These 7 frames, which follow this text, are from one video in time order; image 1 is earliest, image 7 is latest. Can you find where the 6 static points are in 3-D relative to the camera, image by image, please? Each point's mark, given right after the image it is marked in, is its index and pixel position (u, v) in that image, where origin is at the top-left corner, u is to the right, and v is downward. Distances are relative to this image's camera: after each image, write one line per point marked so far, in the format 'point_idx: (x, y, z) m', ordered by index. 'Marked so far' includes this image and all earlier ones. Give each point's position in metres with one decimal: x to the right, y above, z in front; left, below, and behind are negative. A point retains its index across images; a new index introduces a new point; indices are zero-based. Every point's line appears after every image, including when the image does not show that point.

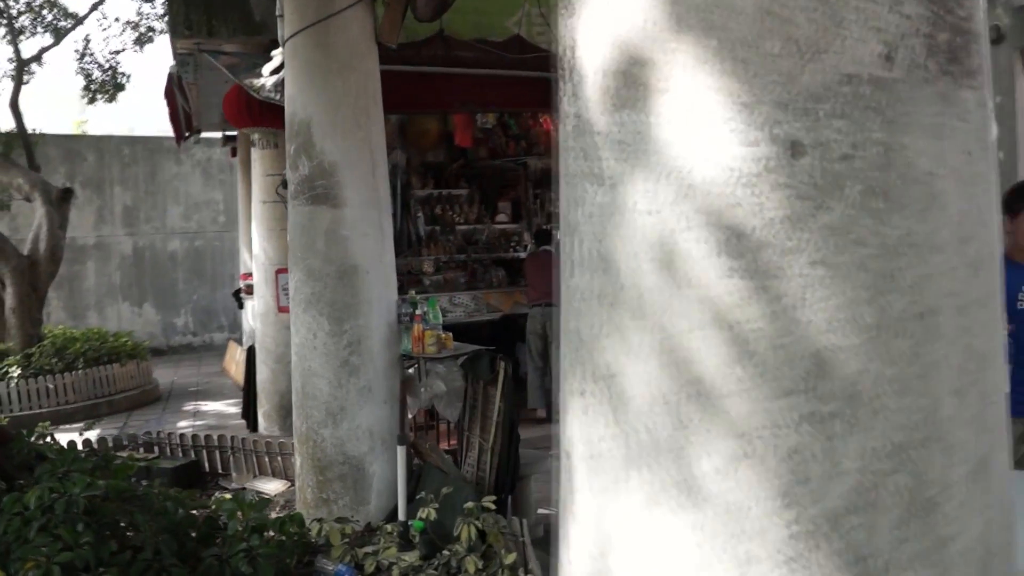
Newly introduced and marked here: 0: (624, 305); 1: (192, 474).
0: (+0.2, 0.0, +1.4) m
1: (-2.0, -1.1, +5.5) m
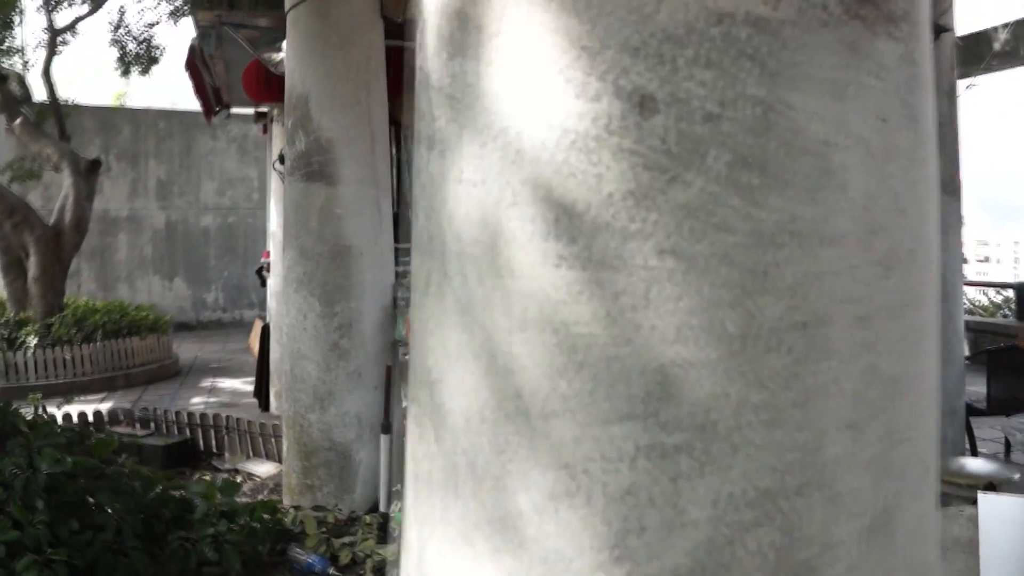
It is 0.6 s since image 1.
0: (-0.1, 0.0, +1.2) m
1: (-2.0, -1.0, +5.4) m
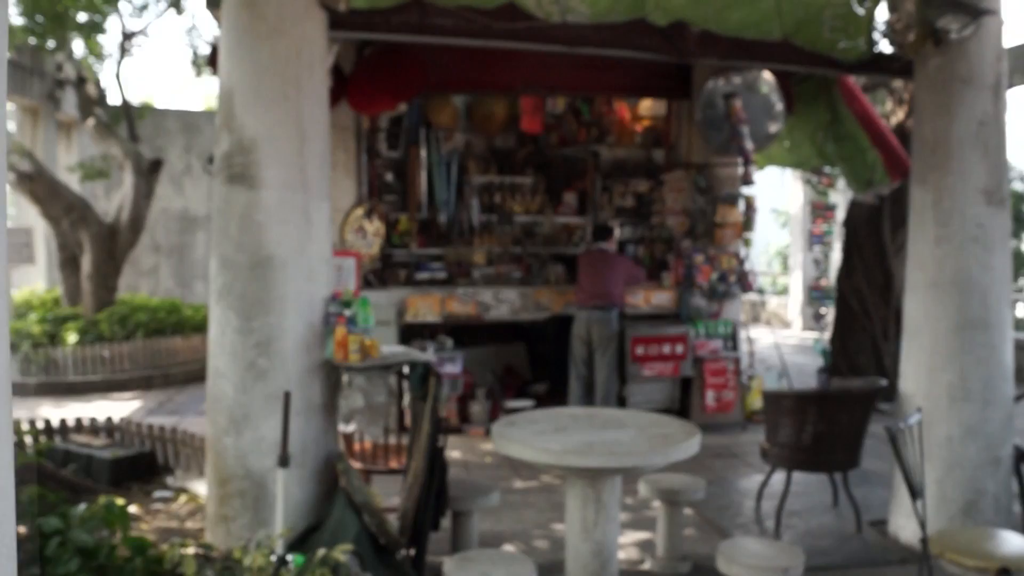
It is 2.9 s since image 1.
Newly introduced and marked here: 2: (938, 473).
0: (-1.0, -0.1, +0.6) m
1: (-2.2, -1.0, +5.1) m
2: (+2.2, -0.9, +4.6) m
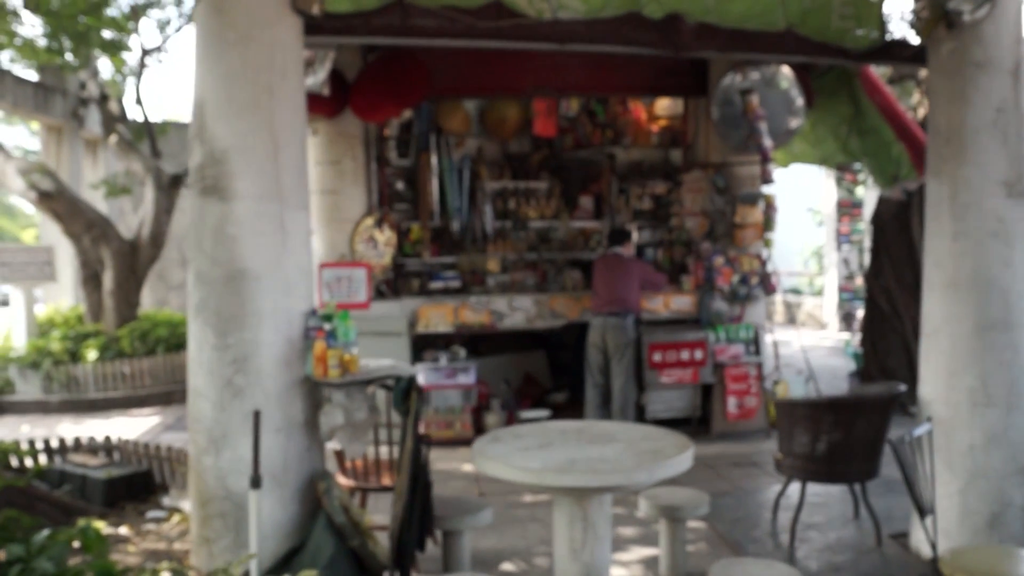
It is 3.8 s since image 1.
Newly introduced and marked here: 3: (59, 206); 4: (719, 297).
0: (-1.3, -0.1, +0.5) m
1: (-2.2, -1.1, +5.1) m
2: (+2.1, -0.9, +4.3) m
3: (-4.2, +0.8, +8.5) m
4: (+1.6, -0.1, +7.1) m
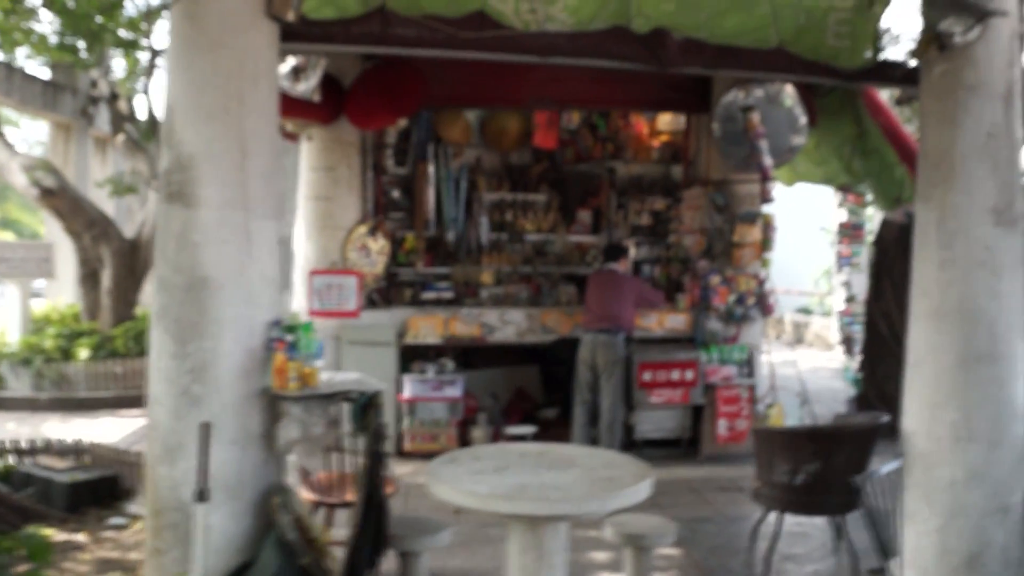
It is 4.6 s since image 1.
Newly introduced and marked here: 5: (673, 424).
0: (-1.5, -0.1, +0.4) m
1: (-2.3, -1.1, +5.0) m
2: (+2.0, -1.1, +4.2) m
3: (-4.2, +0.8, +8.5) m
4: (+1.6, -0.2, +6.9) m
5: (+1.2, -1.0, +6.9) m
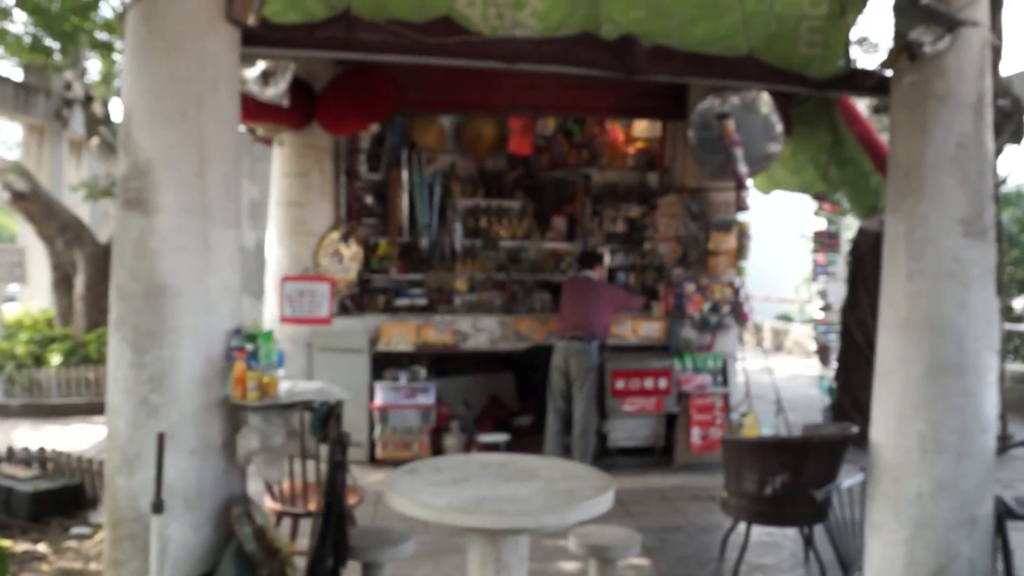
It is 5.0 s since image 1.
0: (-1.6, -0.2, +0.4) m
1: (-2.5, -1.2, +4.9) m
2: (+1.8, -1.1, +4.2) m
3: (-4.5, +0.7, +8.4) m
4: (+1.3, -0.3, +6.9) m
5: (+1.0, -1.1, +6.8) m
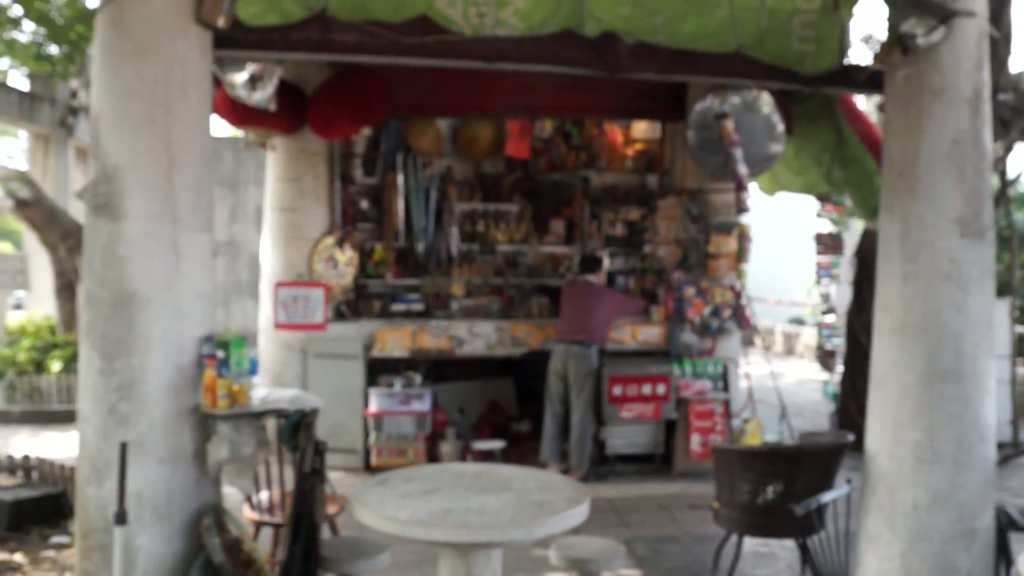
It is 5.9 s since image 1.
0: (-1.8, -0.2, +0.3) m
1: (-2.5, -1.2, +4.9) m
2: (+1.7, -1.1, +4.0) m
3: (-4.5, +0.7, +8.4) m
4: (+1.3, -0.3, +6.8) m
5: (+1.0, -1.1, +6.7) m
